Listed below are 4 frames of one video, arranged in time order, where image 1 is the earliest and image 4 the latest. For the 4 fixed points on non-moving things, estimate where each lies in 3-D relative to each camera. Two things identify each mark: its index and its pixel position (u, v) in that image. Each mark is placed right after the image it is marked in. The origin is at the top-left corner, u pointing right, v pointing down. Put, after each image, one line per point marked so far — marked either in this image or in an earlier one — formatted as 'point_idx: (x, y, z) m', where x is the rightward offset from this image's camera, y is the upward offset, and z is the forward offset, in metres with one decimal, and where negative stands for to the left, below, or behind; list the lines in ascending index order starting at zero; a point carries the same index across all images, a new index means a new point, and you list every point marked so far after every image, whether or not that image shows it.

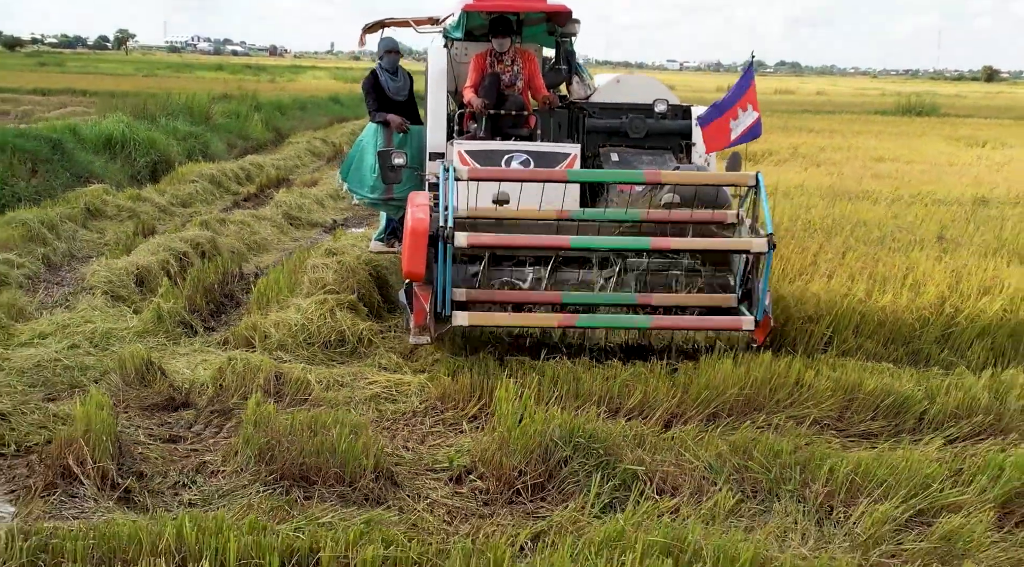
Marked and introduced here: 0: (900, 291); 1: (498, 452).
0: (+2.3, 0.0, +6.9) m
1: (0.0, -0.7, +4.9) m
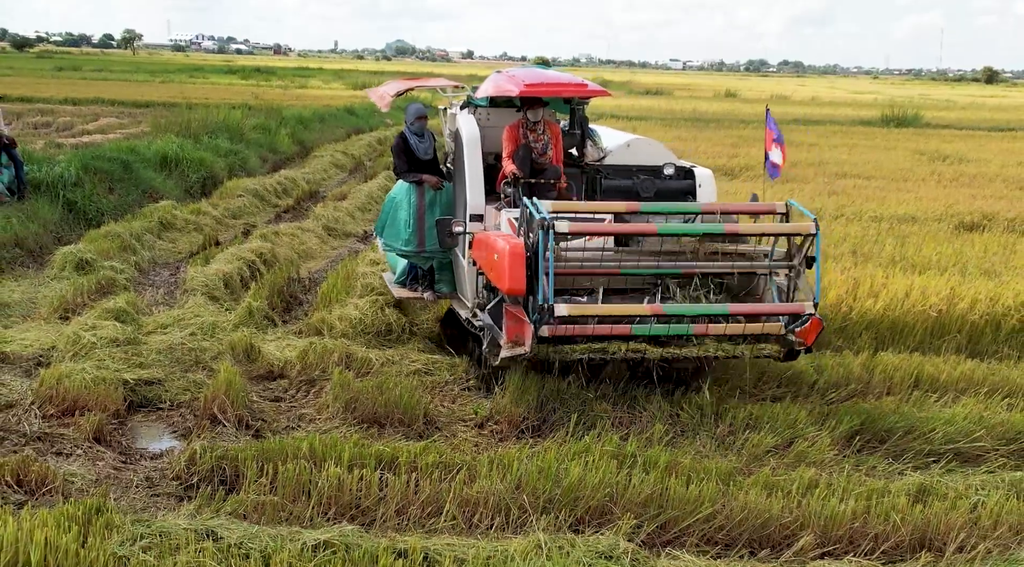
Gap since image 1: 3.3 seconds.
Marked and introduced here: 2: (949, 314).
0: (+2.4, -0.1, +9.2) m
1: (0.0, -0.7, +7.1) m
2: (+3.3, -0.2, +8.8) m
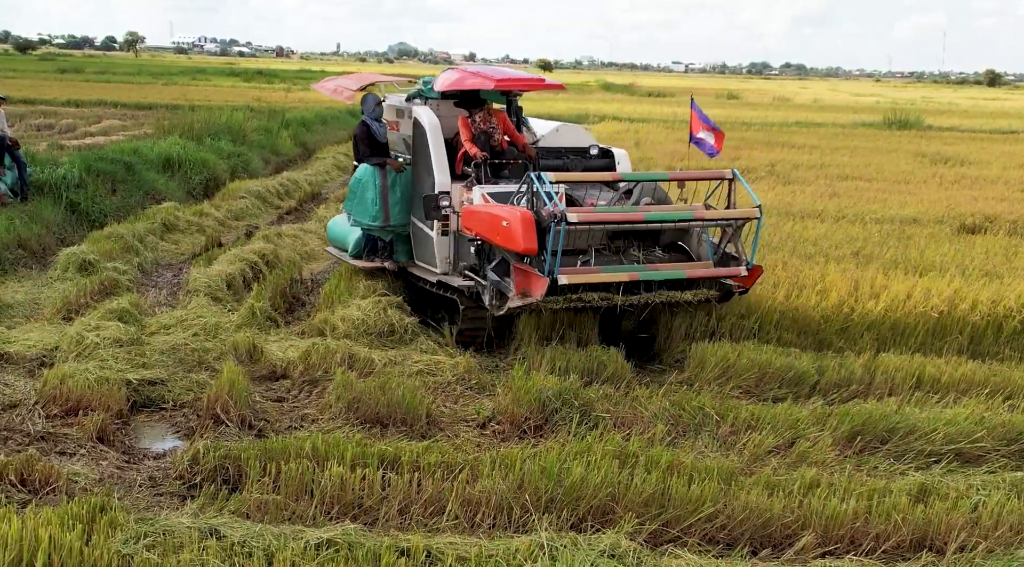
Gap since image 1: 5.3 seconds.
0: (+2.4, -0.1, +9.2) m
1: (0.0, -0.8, +7.1) m
2: (+3.4, -0.2, +8.9) m
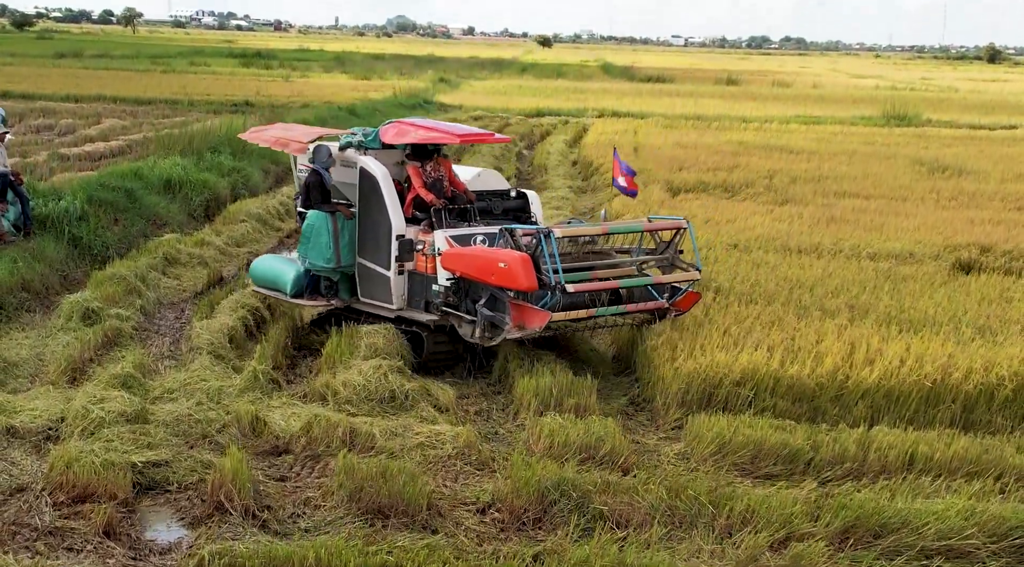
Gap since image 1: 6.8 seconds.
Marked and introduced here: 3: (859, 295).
0: (+2.4, -0.6, +9.3) m
1: (0.0, -1.3, +7.2) m
2: (+3.4, -0.8, +9.0) m
3: (+3.4, -0.1, +11.4) m
